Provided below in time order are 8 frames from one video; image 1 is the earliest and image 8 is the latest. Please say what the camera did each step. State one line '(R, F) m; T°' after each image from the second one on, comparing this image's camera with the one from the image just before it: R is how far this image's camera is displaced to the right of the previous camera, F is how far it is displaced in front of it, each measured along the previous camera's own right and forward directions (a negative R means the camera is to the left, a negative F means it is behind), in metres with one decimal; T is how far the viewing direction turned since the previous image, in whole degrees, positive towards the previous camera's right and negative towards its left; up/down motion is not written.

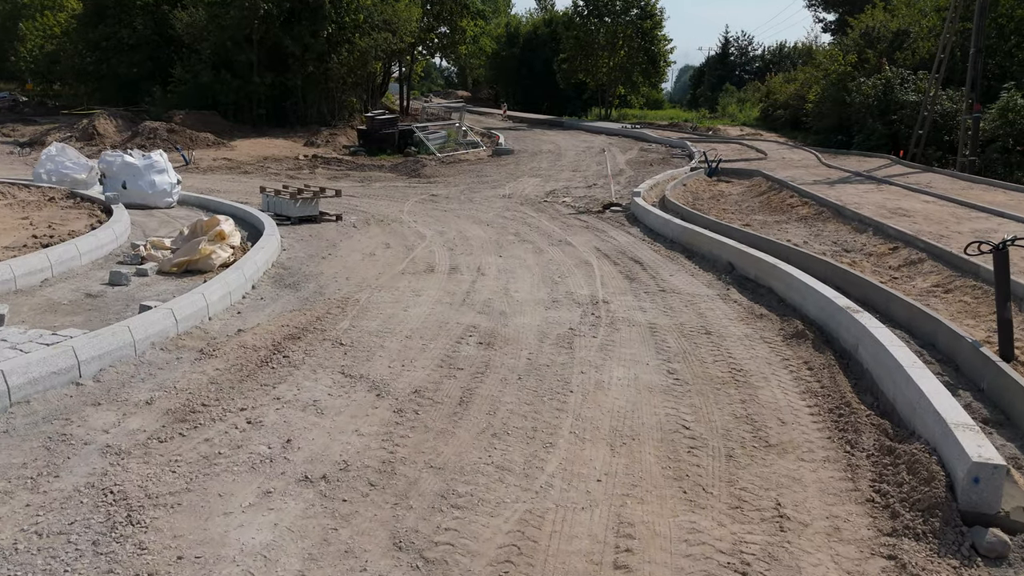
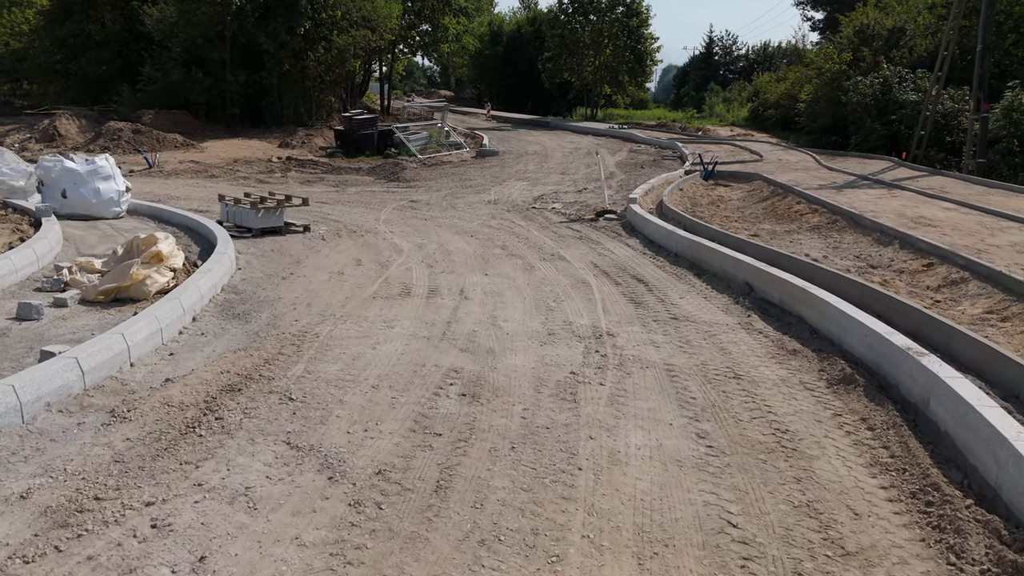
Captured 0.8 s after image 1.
(0.0, +1.4) m; +1°
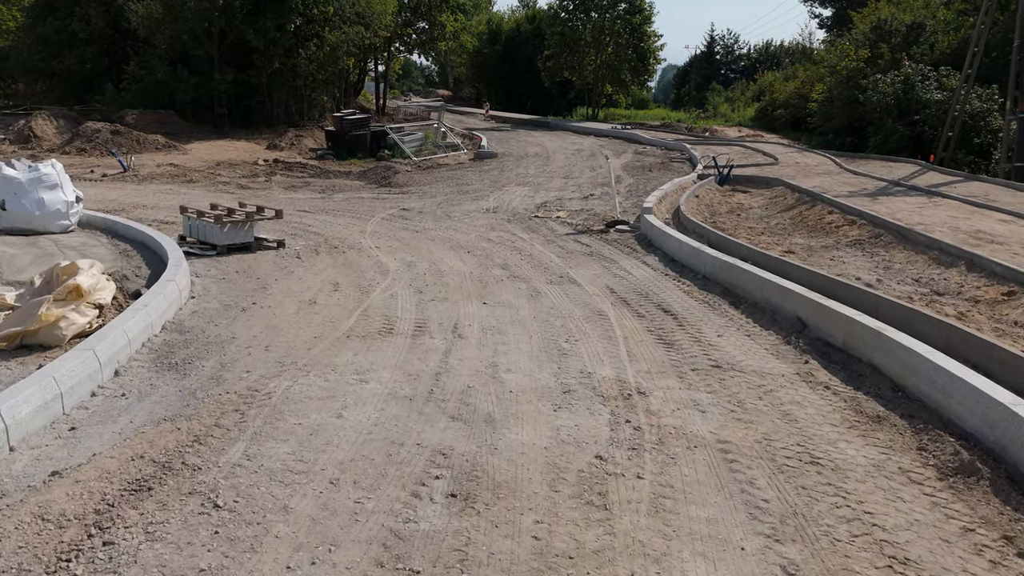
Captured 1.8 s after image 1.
(-0.1, +1.6) m; 0°
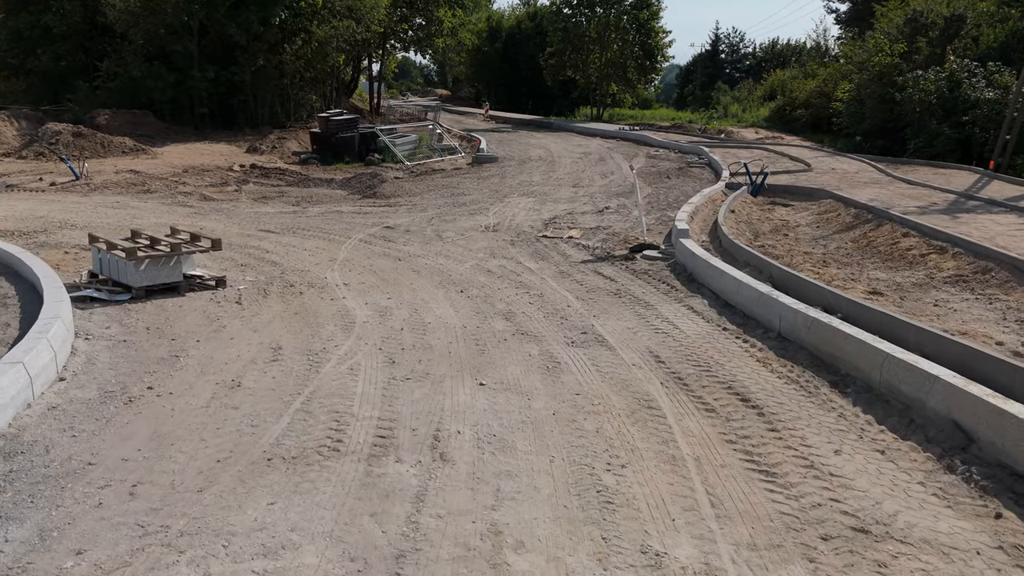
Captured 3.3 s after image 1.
(-0.1, +2.7) m; 0°
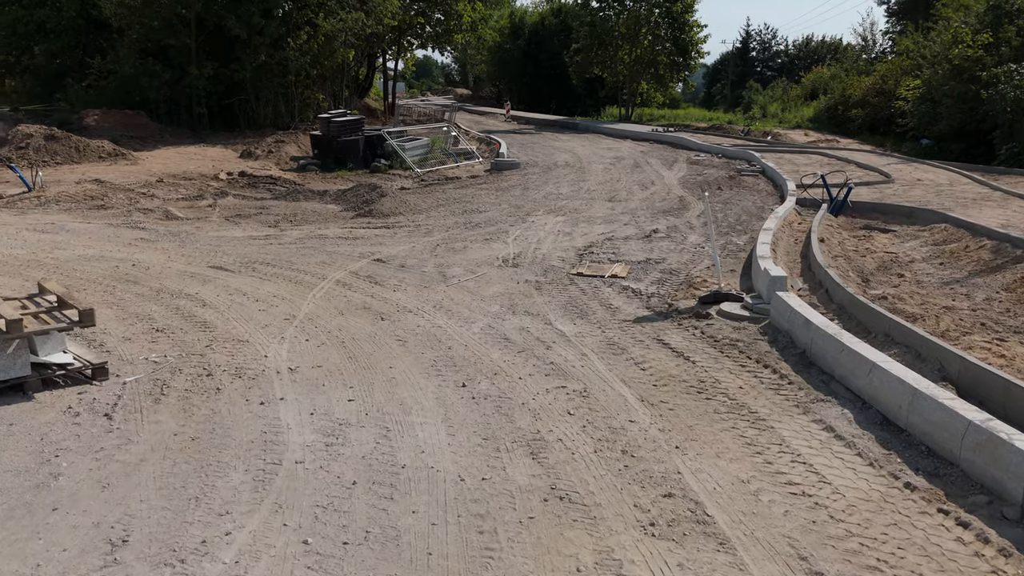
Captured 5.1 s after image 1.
(-0.1, +3.3) m; -2°
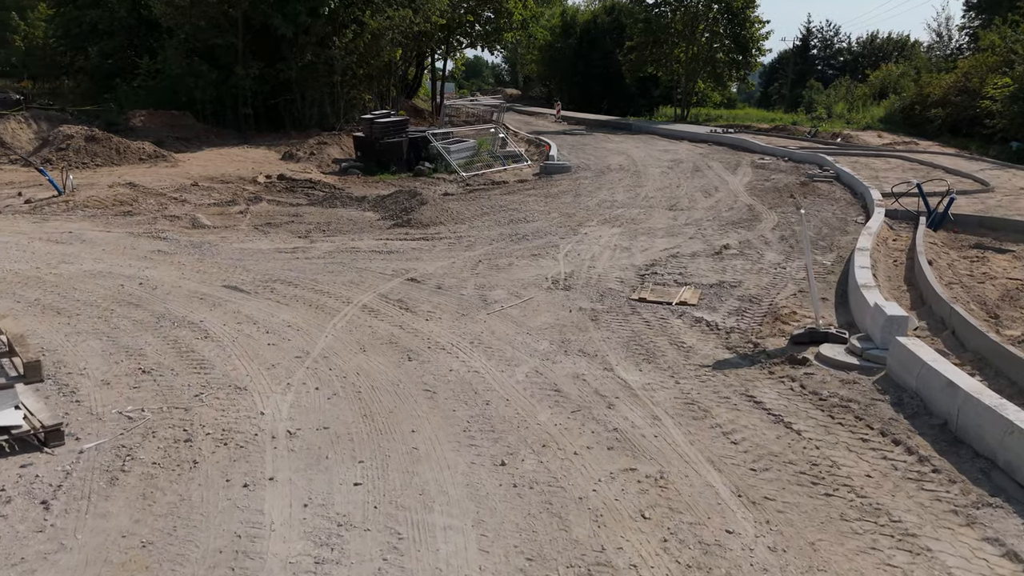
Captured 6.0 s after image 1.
(-0.1, +1.4) m; -4°
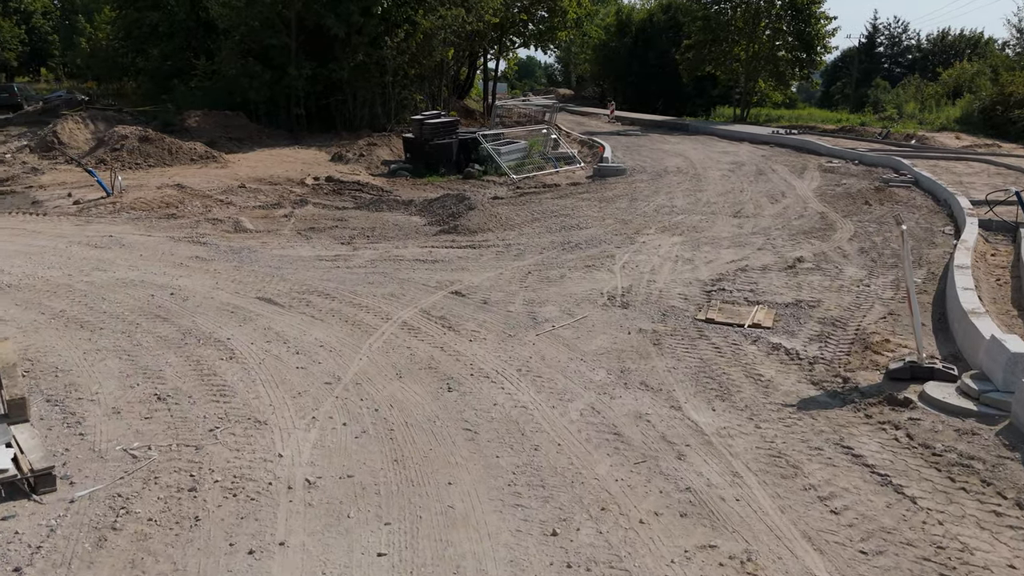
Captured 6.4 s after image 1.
(0.0, +0.8) m; -4°
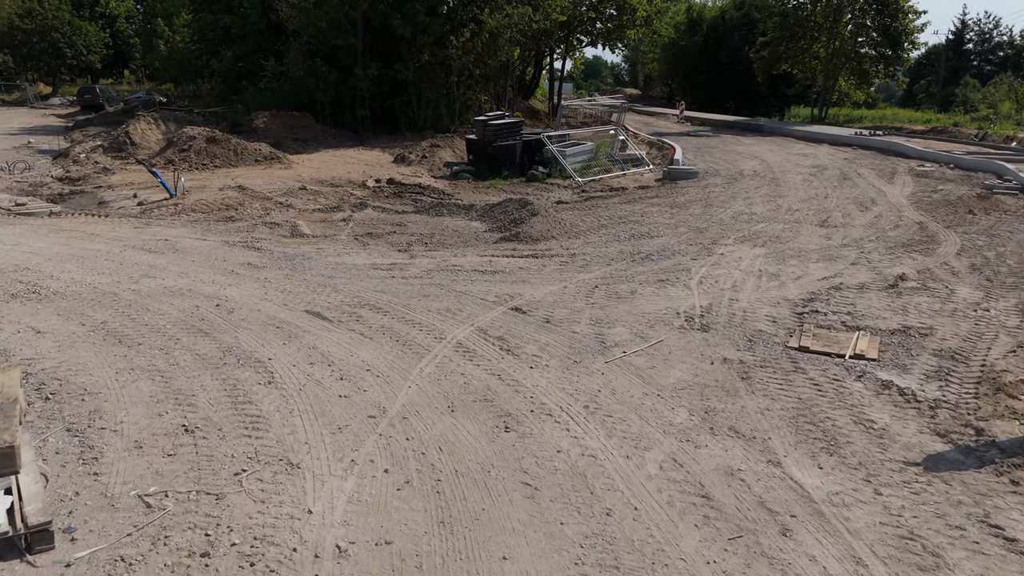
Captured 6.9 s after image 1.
(-0.1, +0.8) m; -5°
